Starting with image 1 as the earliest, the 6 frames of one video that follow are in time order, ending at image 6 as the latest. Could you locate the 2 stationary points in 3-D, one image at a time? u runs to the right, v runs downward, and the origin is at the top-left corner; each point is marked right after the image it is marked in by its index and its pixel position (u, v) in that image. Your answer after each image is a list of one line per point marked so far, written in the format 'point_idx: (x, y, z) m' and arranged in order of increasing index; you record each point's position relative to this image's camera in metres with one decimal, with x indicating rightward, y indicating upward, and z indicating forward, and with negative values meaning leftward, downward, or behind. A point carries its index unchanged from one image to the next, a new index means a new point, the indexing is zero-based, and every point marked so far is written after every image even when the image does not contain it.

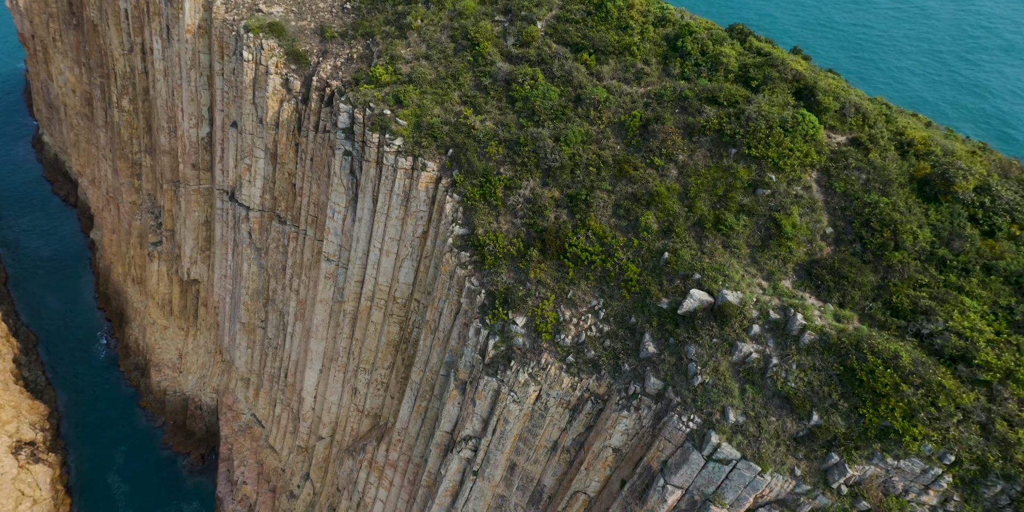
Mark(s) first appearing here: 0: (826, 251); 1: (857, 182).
0: (+9.3, 0.0, +18.6) m
1: (+10.5, +2.0, +19.1) m
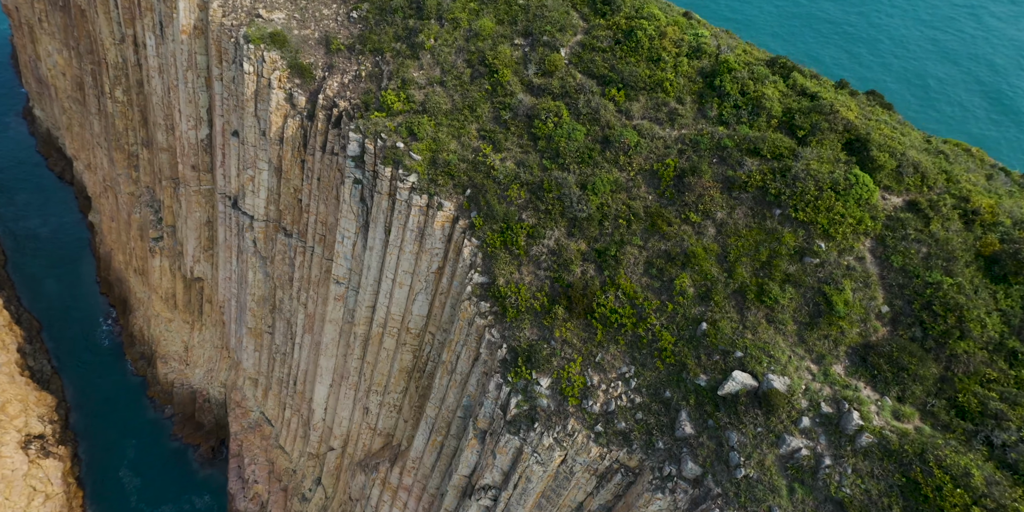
0: (+10.1, -2.2, +17.2) m
1: (+11.3, -0.1, +17.6) m
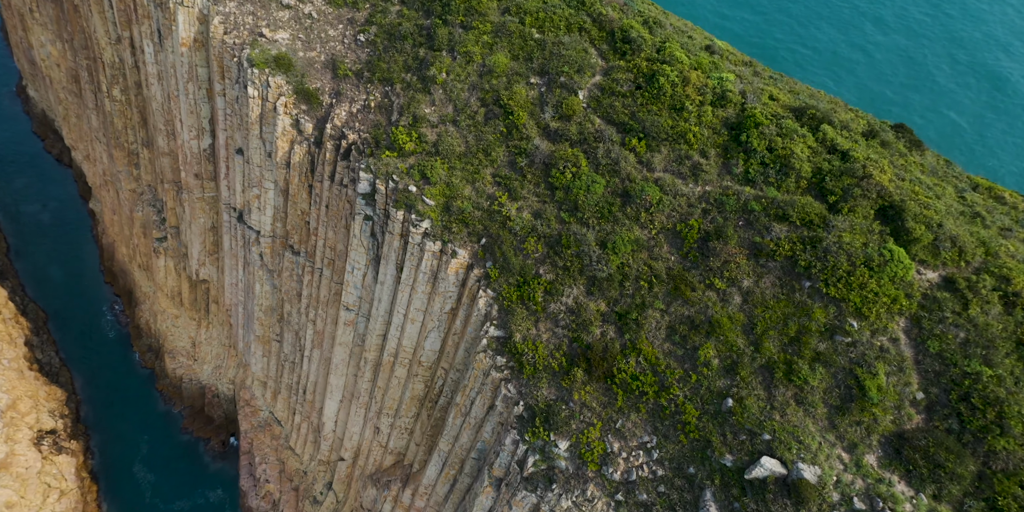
0: (+10.7, -4.3, +16.7) m
1: (+11.9, -2.3, +17.0) m
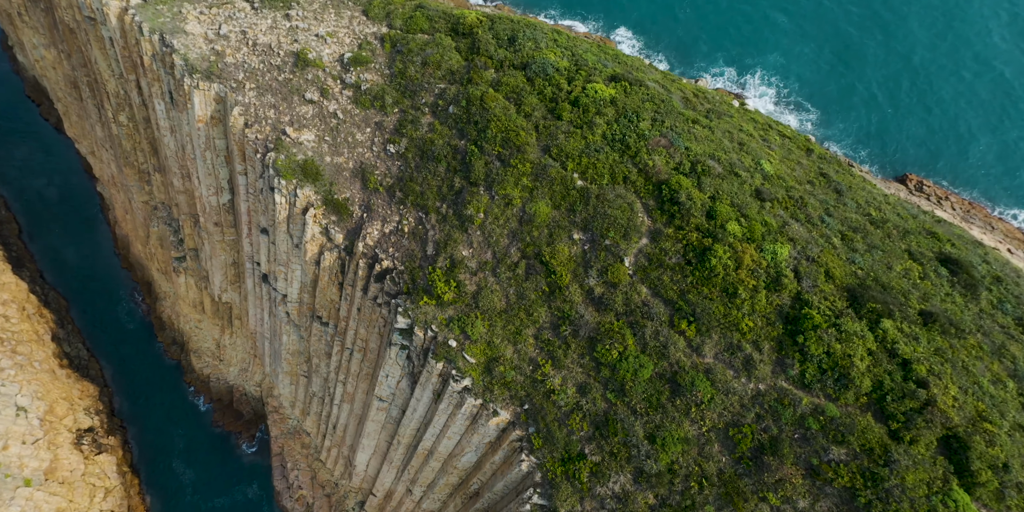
0: (+12.2, -11.1, +16.9) m
1: (+13.4, -9.0, +16.9) m
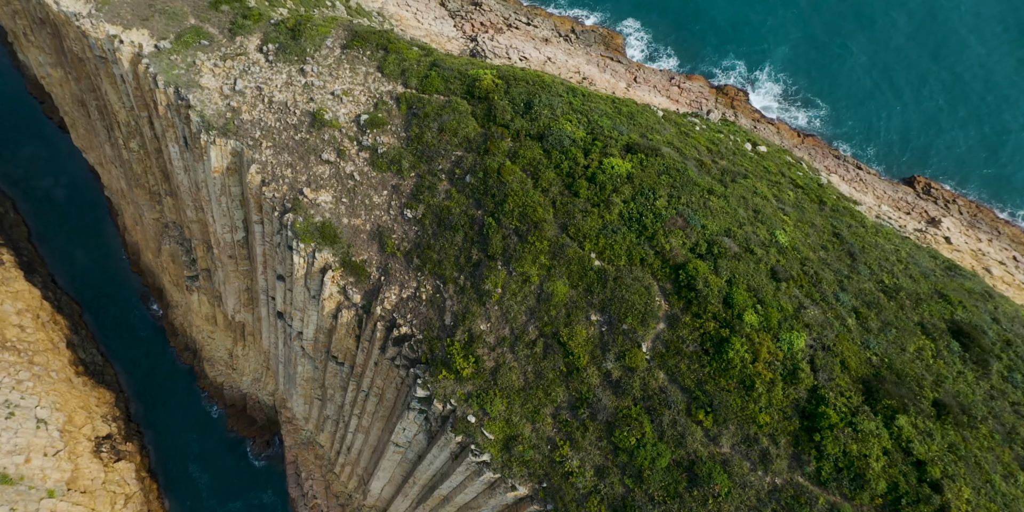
0: (+12.9, -14.3, +17.5) m
1: (+14.1, -12.2, +17.5) m
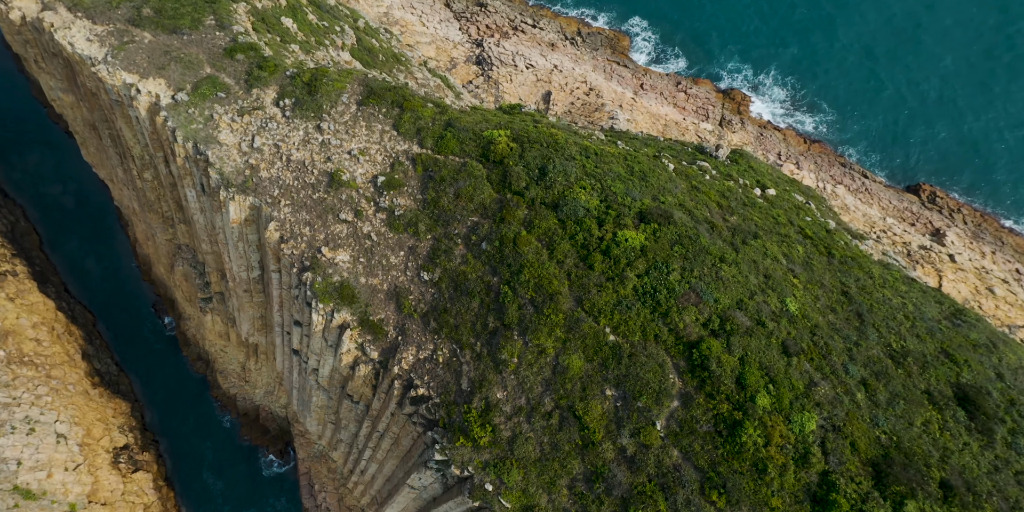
0: (+13.5, -17.3, +18.2) m
1: (+14.8, -15.2, +18.2) m
